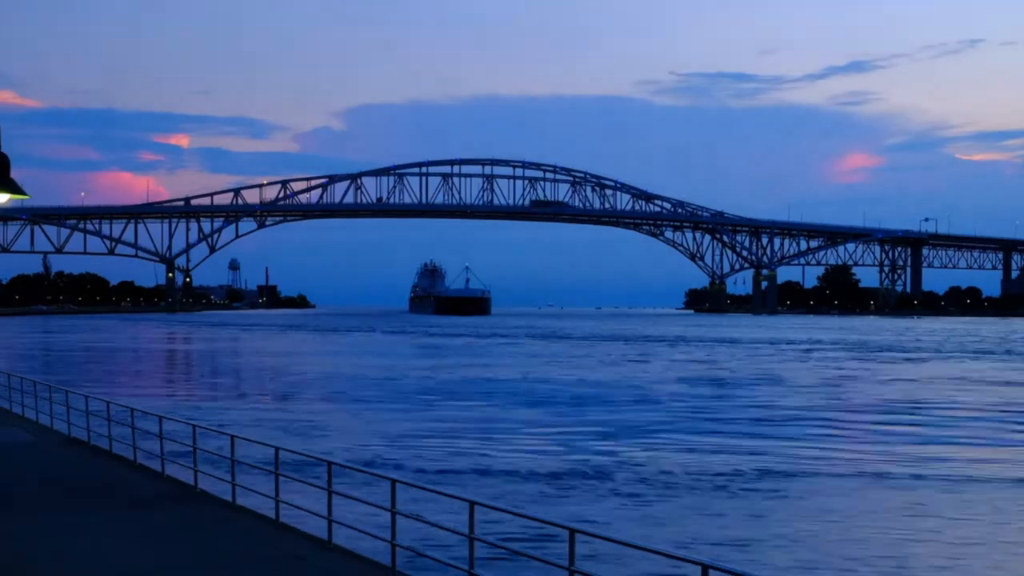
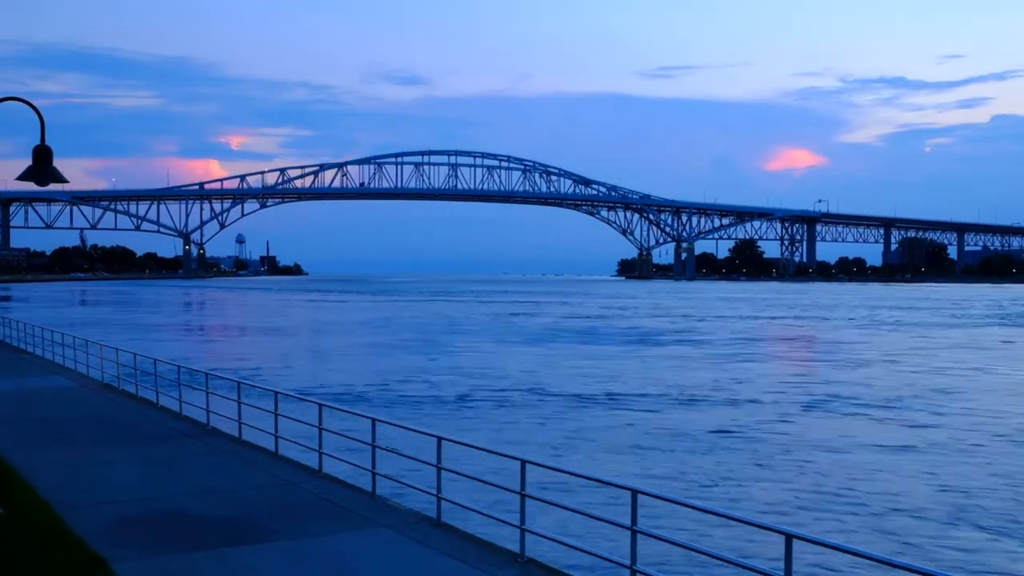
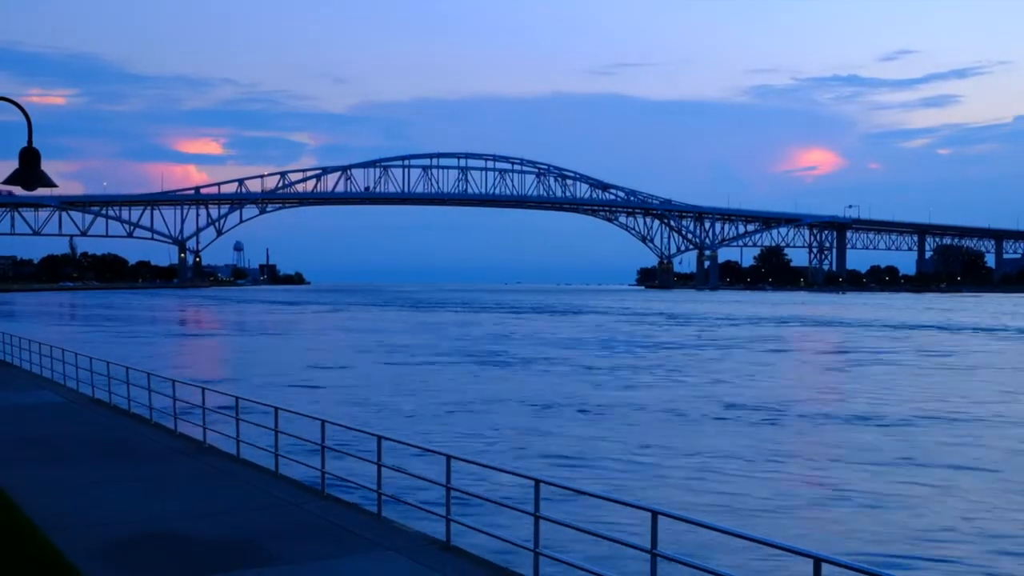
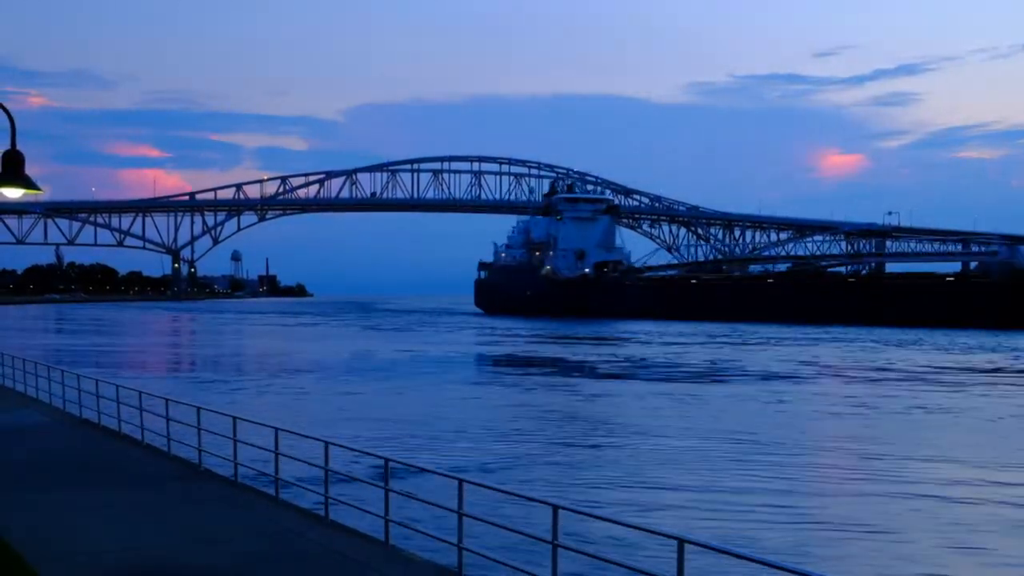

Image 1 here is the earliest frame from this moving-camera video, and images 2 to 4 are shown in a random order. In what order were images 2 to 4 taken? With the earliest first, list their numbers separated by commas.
4, 3, 2
